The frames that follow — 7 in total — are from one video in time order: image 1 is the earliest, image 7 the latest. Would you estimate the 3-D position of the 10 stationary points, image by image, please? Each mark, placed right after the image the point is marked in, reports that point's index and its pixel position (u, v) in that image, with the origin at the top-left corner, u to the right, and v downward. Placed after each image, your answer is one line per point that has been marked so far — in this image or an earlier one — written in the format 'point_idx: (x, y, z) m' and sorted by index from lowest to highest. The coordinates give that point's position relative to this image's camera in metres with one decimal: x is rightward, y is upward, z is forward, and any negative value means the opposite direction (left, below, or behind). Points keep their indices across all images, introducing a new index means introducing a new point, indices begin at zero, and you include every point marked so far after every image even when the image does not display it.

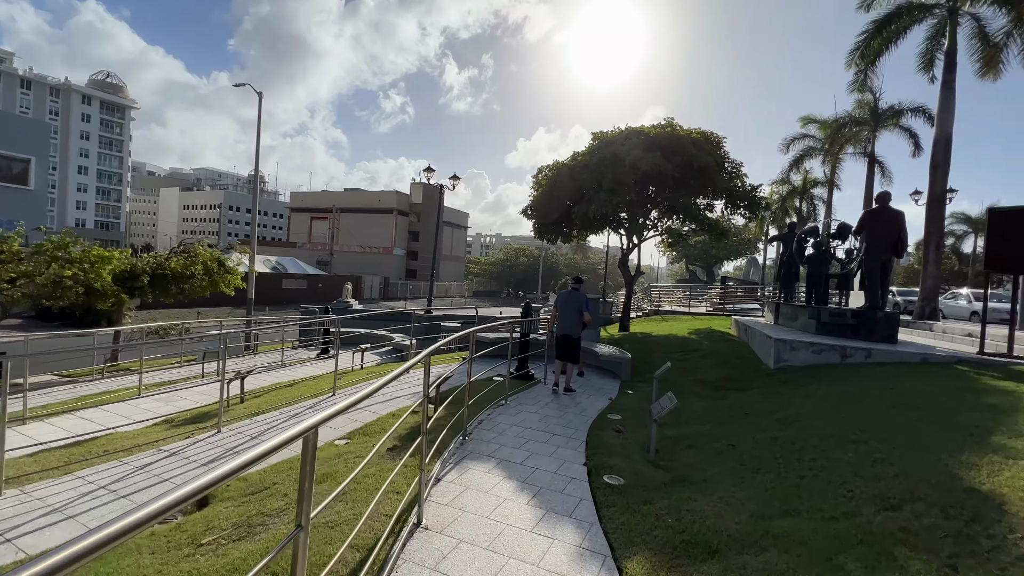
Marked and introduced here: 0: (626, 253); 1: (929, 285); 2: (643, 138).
0: (+4.9, +1.5, +19.3) m
1: (+15.2, +0.1, +16.4) m
2: (+4.5, +5.3, +15.6) m
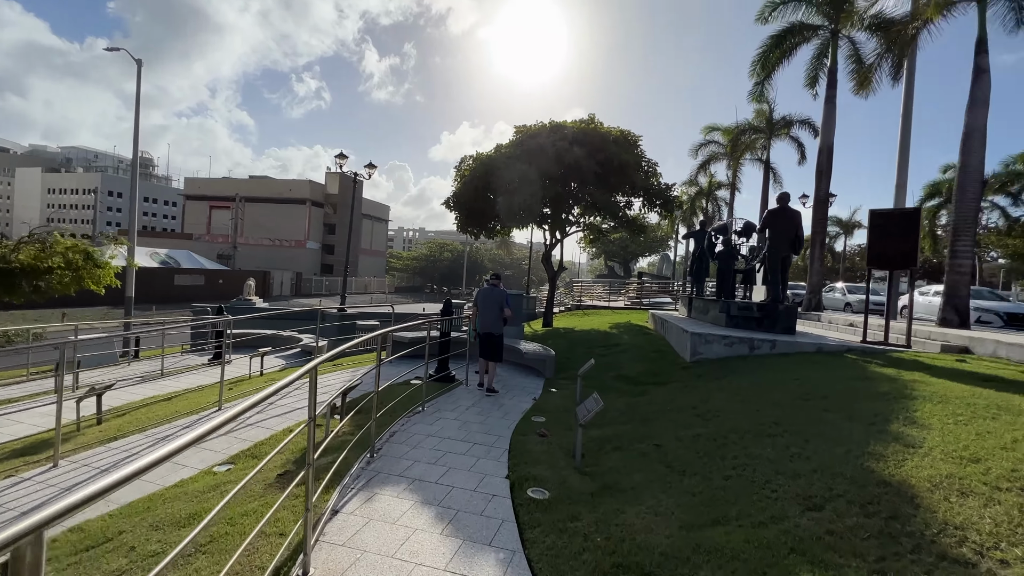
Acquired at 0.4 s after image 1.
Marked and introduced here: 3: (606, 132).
0: (+1.6, +1.7, +19.3) m
1: (+12.2, +0.3, +18.2) m
2: (+1.8, +5.4, +15.6) m
3: (+3.3, +5.5, +15.9) m
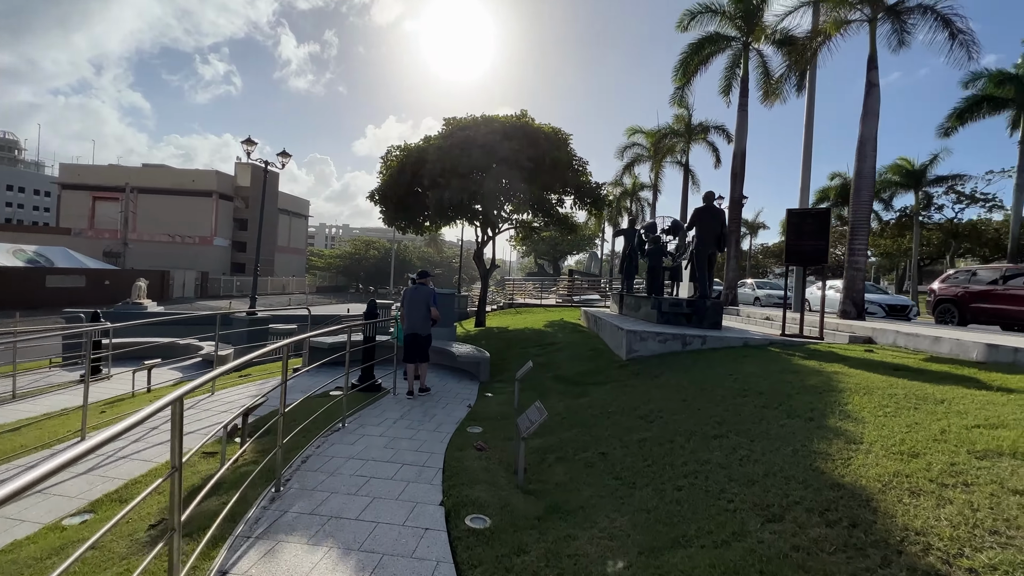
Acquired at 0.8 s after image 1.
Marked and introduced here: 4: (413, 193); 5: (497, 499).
0: (-1.3, +1.8, +18.8) m
1: (+9.4, +0.5, +19.3) m
2: (-0.5, +5.5, +15.2) m
3: (+0.9, +5.6, +15.7) m
4: (-3.6, +3.5, +16.4) m
5: (-0.1, -1.8, +3.9) m
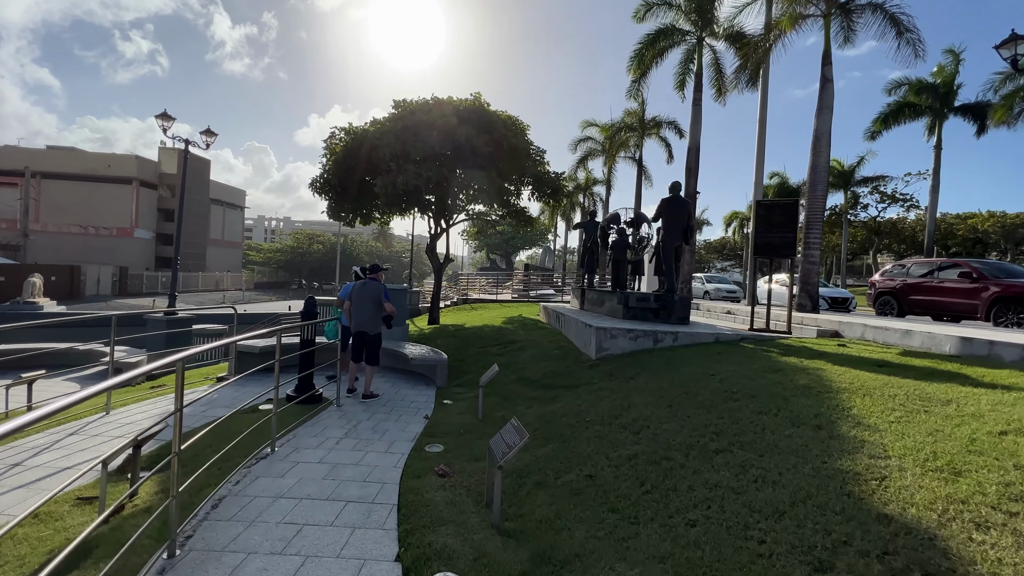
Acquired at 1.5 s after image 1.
0: (-3.1, +2.0, +17.8) m
1: (+7.5, +0.8, +19.4) m
2: (-1.9, +5.6, +14.2) m
3: (-0.6, +5.8, +14.8) m
4: (-5.1, +3.6, +15.1) m
5: (-0.3, -1.8, +3.1) m
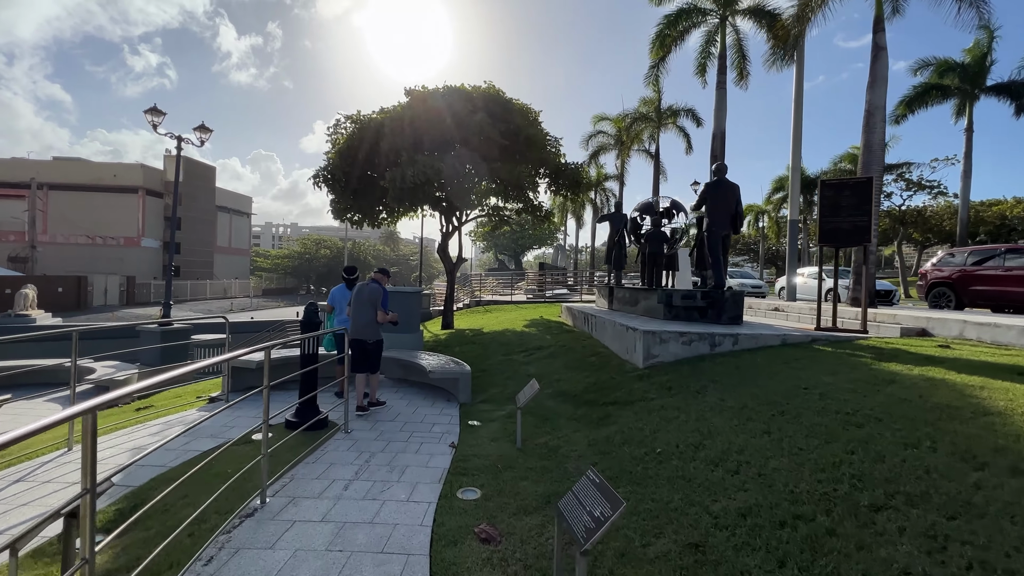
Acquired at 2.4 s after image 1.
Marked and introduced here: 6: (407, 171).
0: (-2.4, +1.9, +16.7) m
1: (+8.2, +0.9, +18.2) m
2: (-1.5, +5.6, +13.1) m
3: (-0.2, +5.8, +13.7) m
4: (-4.6, +3.5, +14.1) m
5: (+0.2, -1.8, +2.0) m
6: (-3.0, +3.2, +12.6) m
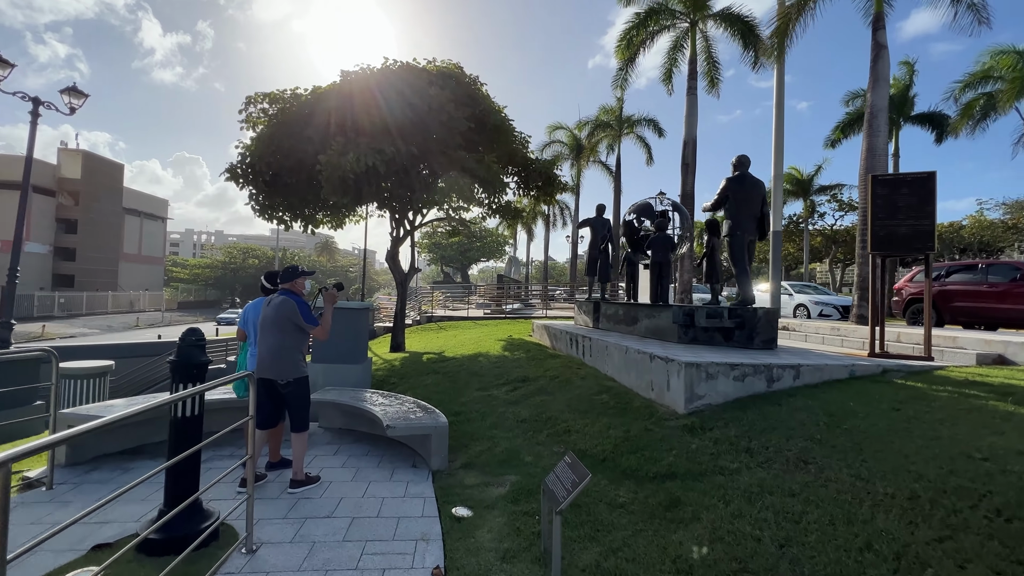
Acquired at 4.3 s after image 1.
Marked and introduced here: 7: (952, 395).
0: (-3.7, +1.4, +14.4) m
1: (+6.7, +0.4, +17.2) m
2: (-2.3, +5.2, +11.1) m
3: (-1.0, +5.4, +11.8) m
4: (-5.5, +3.1, +11.6) m
5: (+0.7, -1.8, 0.0) m
6: (-3.7, +2.9, +10.3) m
7: (+4.5, -1.1, +4.5) m
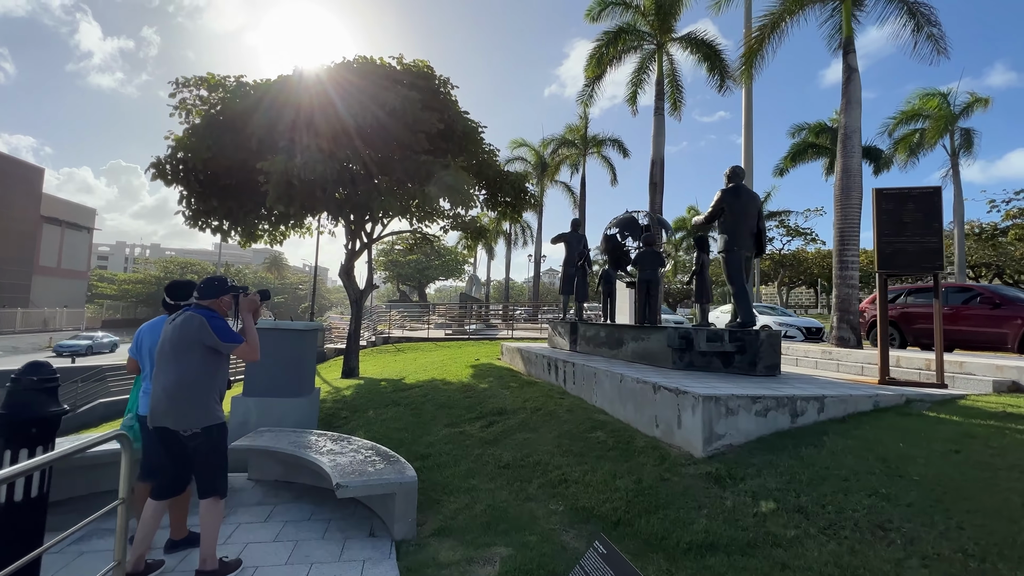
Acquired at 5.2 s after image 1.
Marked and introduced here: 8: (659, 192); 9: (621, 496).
0: (-4.7, +0.9, +13.1) m
1: (+5.4, -0.4, +16.8) m
2: (-2.9, +4.8, +10.1) m
3: (-1.7, +4.9, +11.0) m
4: (-6.2, +2.7, +10.2) m
5: (+1.1, -1.7, -0.9) m
6: (-4.3, +2.5, +9.1) m
7: (+4.4, -1.3, +4.0) m
8: (+5.7, +3.7, +17.2) m
9: (+0.9, -1.8, +3.9) m
